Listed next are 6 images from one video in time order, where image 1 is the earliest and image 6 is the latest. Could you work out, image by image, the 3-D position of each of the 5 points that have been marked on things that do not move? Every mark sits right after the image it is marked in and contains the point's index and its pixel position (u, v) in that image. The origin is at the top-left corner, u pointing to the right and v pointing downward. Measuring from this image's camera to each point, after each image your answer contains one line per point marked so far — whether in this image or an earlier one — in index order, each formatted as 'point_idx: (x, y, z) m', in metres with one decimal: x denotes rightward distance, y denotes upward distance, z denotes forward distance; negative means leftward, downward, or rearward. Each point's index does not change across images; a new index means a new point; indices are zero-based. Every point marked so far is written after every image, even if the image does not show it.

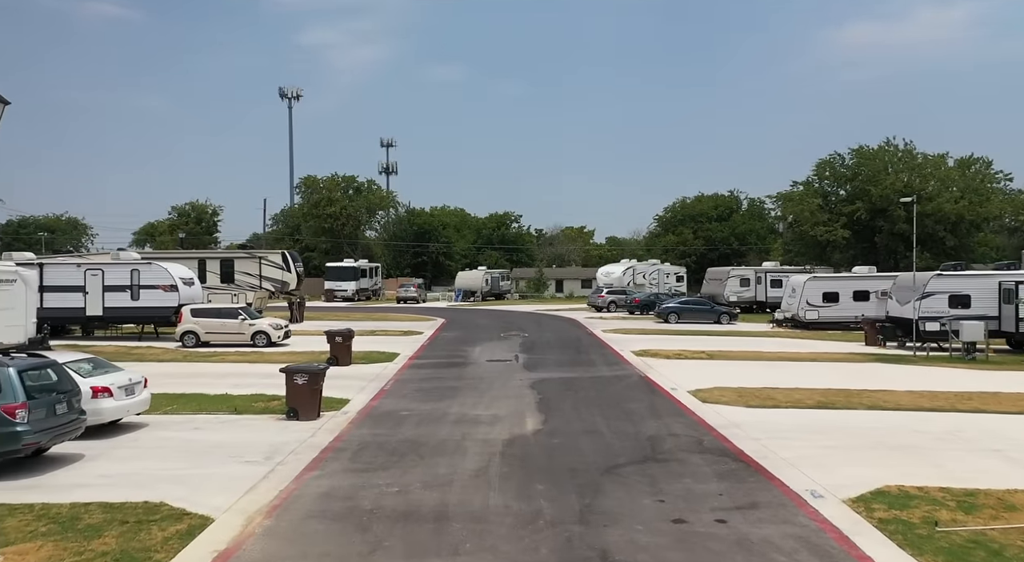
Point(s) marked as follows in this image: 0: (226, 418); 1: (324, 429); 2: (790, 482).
0: (-4.6, -2.2, +13.7) m
1: (-2.9, -2.3, +13.2) m
2: (+3.1, -2.3, +9.6) m
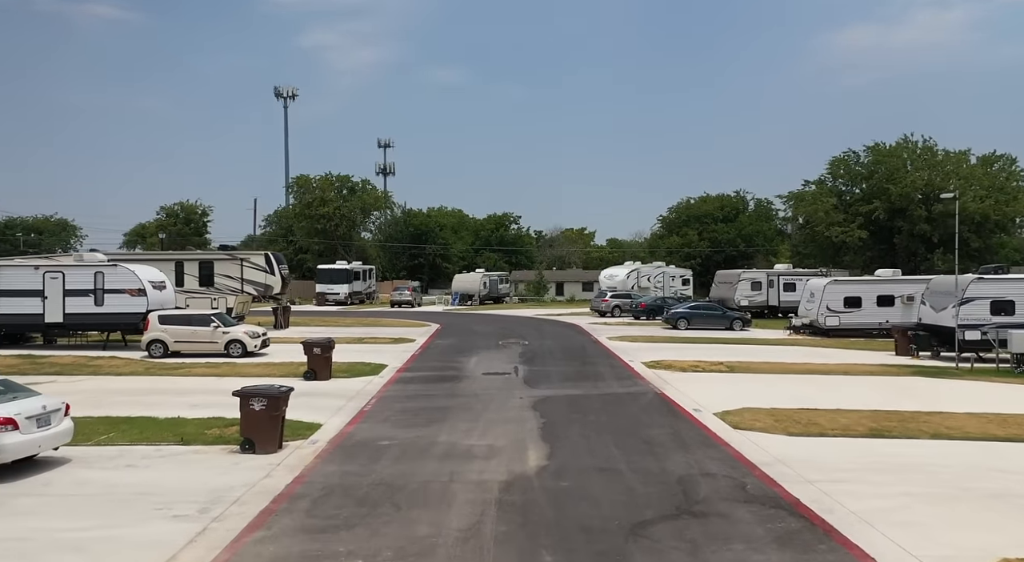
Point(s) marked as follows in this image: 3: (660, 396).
0: (-4.6, -2.3, +11.4) m
1: (-2.9, -2.4, +10.9) m
2: (+3.1, -2.3, +7.4) m
3: (+2.9, -2.3, +16.8) m
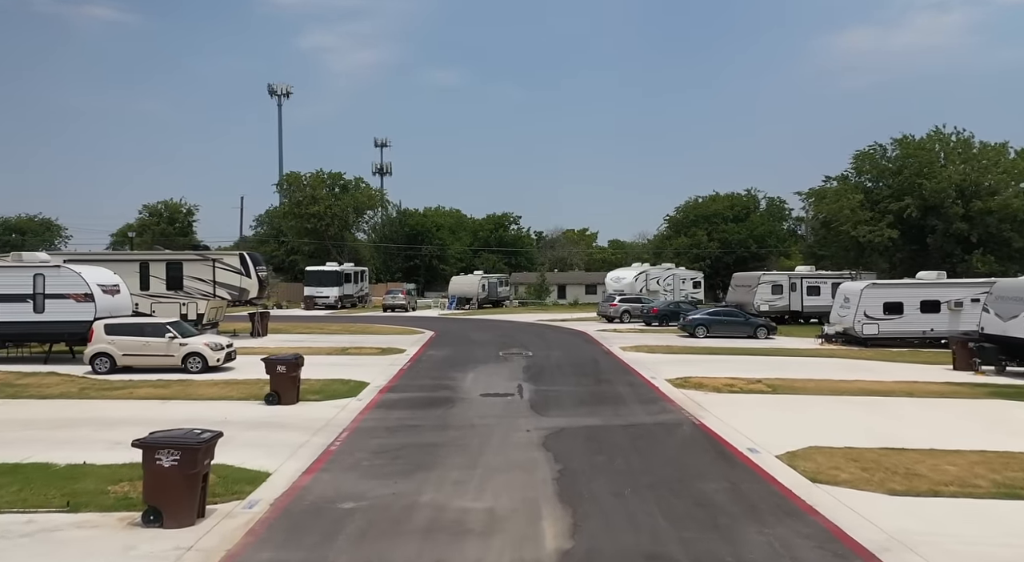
0: (-4.5, -2.3, +8.2) m
1: (-2.8, -2.4, +7.7) m
2: (+3.2, -2.4, +4.2) m
3: (+3.0, -2.4, +13.6) m
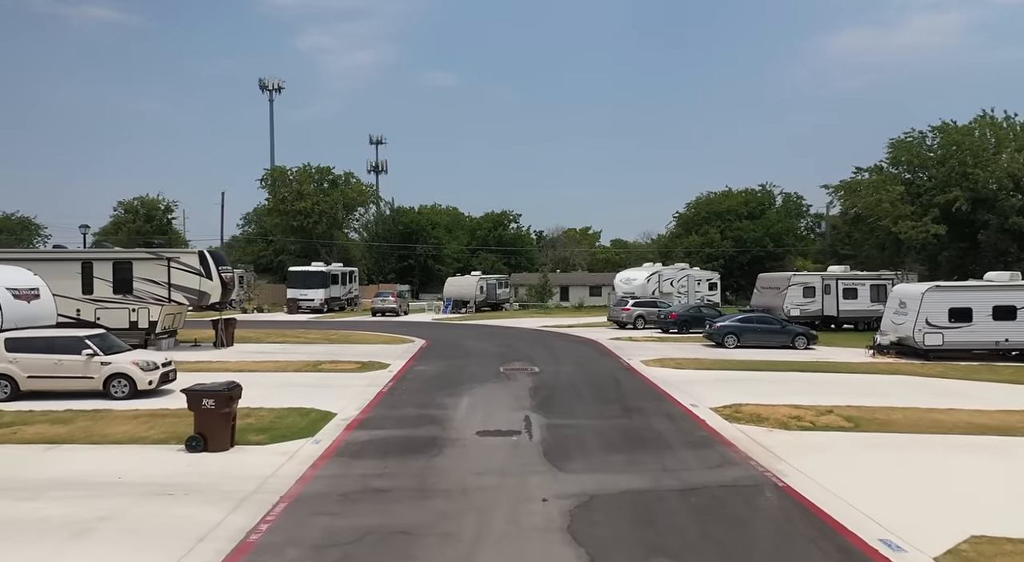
0: (-4.4, -2.4, +4.1) m
1: (-2.7, -2.5, +3.6) m
2: (+3.3, -2.4, +0.1) m
3: (+3.1, -2.4, +9.6) m
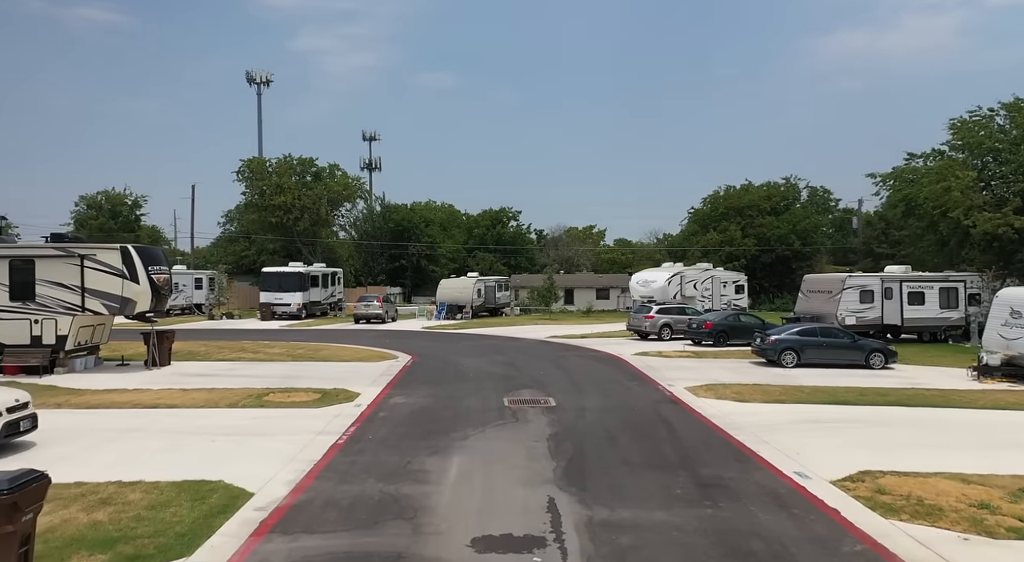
0: (-4.2, -2.4, -1.3) m
1: (-2.5, -2.5, -1.8) m
2: (+3.6, -2.5, -5.3) m
3: (+3.3, -2.5, +4.1) m
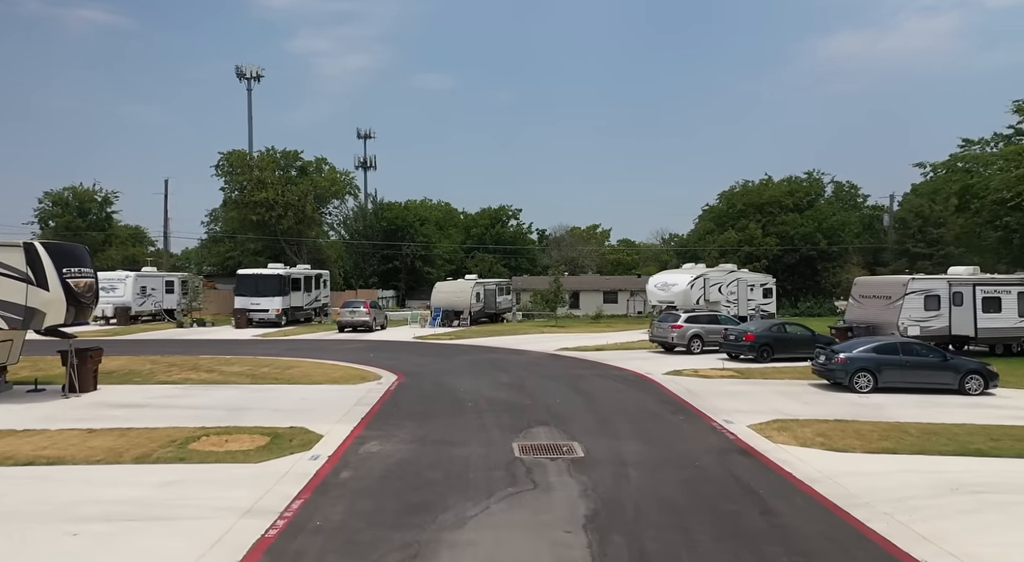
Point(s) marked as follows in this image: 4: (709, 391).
0: (-4.0, -2.5, -5.6) m
1: (-2.3, -2.6, -6.2) m
2: (+3.8, -2.5, -9.6) m
3: (+3.5, -2.5, -0.2) m
4: (+4.2, -2.3, +18.1) m
